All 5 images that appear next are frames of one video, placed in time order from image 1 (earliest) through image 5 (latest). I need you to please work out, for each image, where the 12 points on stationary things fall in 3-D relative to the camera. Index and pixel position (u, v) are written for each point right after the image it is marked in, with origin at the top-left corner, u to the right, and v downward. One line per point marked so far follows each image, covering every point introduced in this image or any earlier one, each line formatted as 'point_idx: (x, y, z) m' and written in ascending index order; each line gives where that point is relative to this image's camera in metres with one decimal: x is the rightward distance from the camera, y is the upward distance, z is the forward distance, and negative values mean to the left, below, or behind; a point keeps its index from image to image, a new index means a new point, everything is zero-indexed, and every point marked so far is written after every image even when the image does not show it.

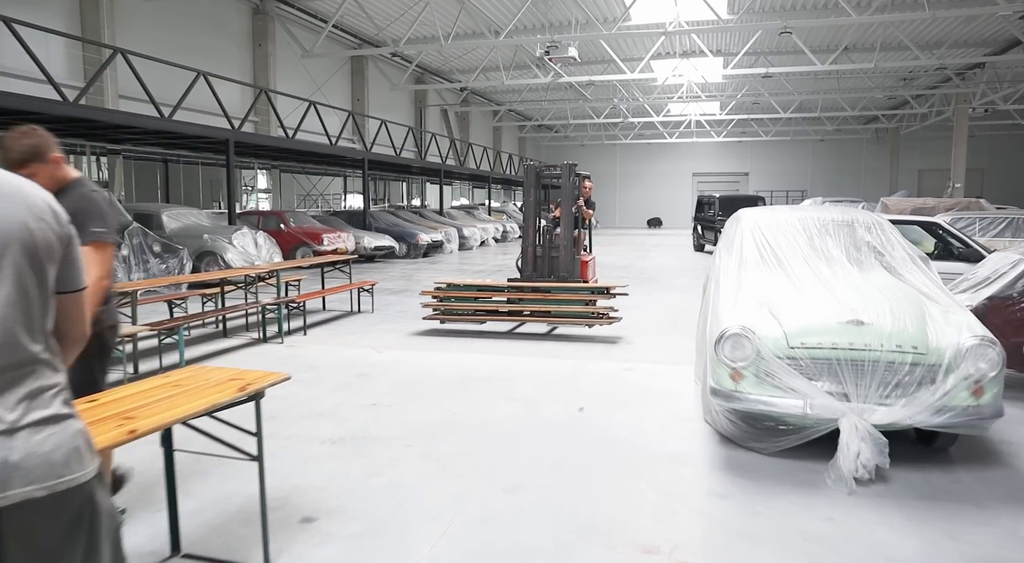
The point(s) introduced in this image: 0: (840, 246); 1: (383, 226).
0: (+2.2, +0.2, +4.3) m
1: (-3.7, +1.6, +18.3) m
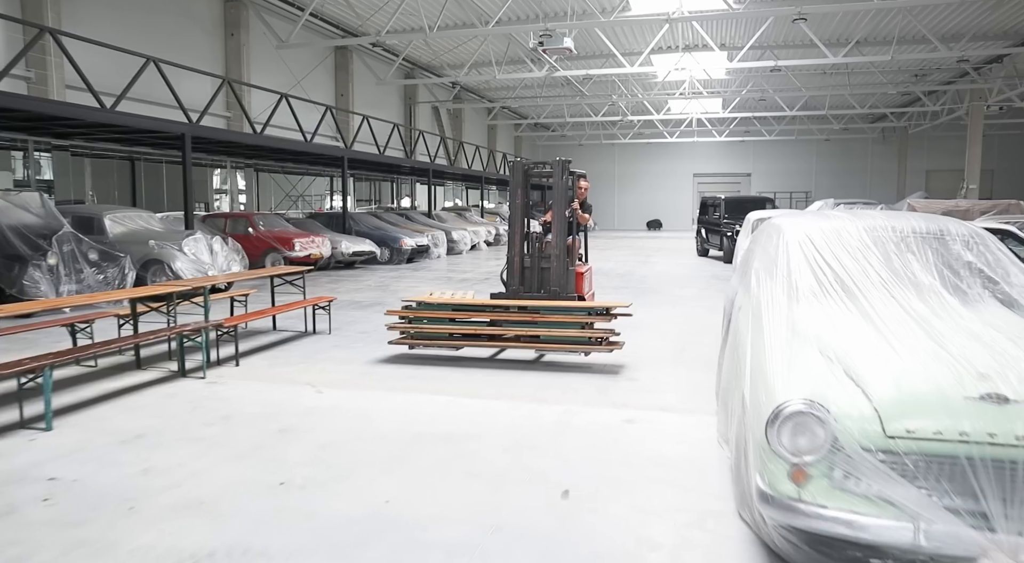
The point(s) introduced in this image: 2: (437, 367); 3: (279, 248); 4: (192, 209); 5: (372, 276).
0: (+2.0, +0.1, +3.1) m
1: (-3.9, +1.4, +17.1) m
2: (-0.8, -0.9, +6.6) m
3: (-5.0, +0.7, +13.8) m
4: (-5.8, +1.3, +11.6) m
5: (-3.1, +0.1, +14.3) m
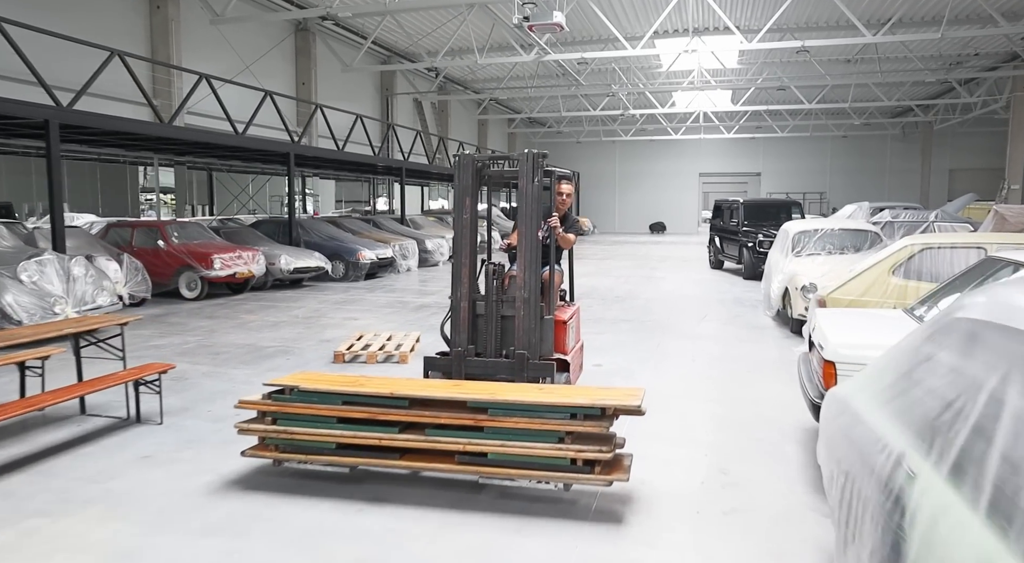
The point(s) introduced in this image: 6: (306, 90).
0: (+1.5, -0.4, +0.3) m
1: (-4.4, +0.9, +14.4) m
2: (-1.2, -1.3, +3.8) m
3: (-5.4, +0.3, +11.0) m
4: (-6.2, +0.9, +8.9) m
5: (-3.6, -0.3, +11.6) m
6: (-6.0, +5.6, +18.9) m
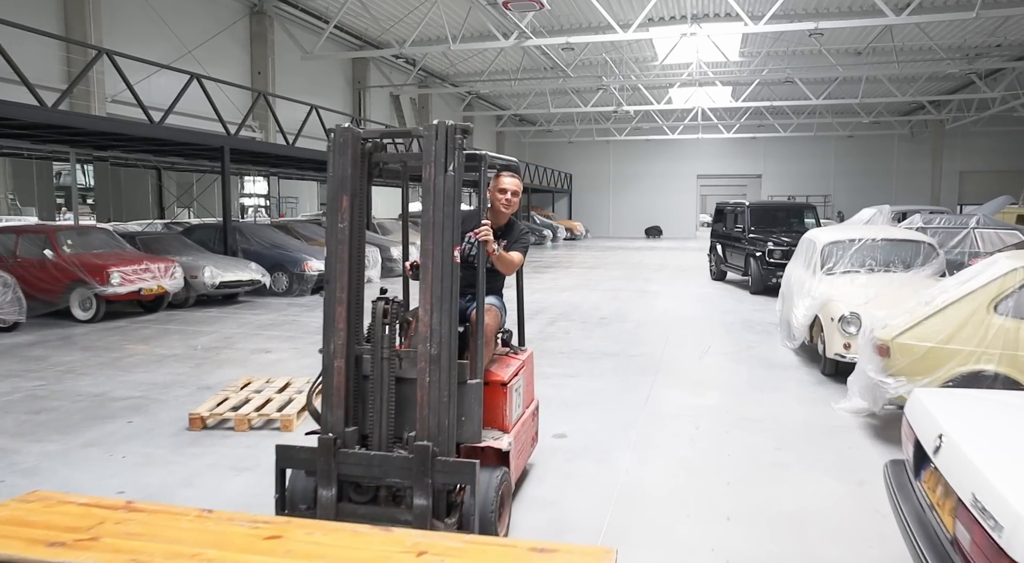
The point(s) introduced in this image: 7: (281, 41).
0: (+1.0, -0.6, -1.6) m
1: (-4.9, +0.7, +12.4) m
2: (-1.7, -1.5, +1.9) m
3: (-6.0, 0.0, +9.1) m
4: (-6.8, +0.6, +6.9) m
5: (-4.1, -0.6, +9.6) m
6: (-6.6, +5.3, +17.0) m
7: (-6.3, +6.6, +17.8) m
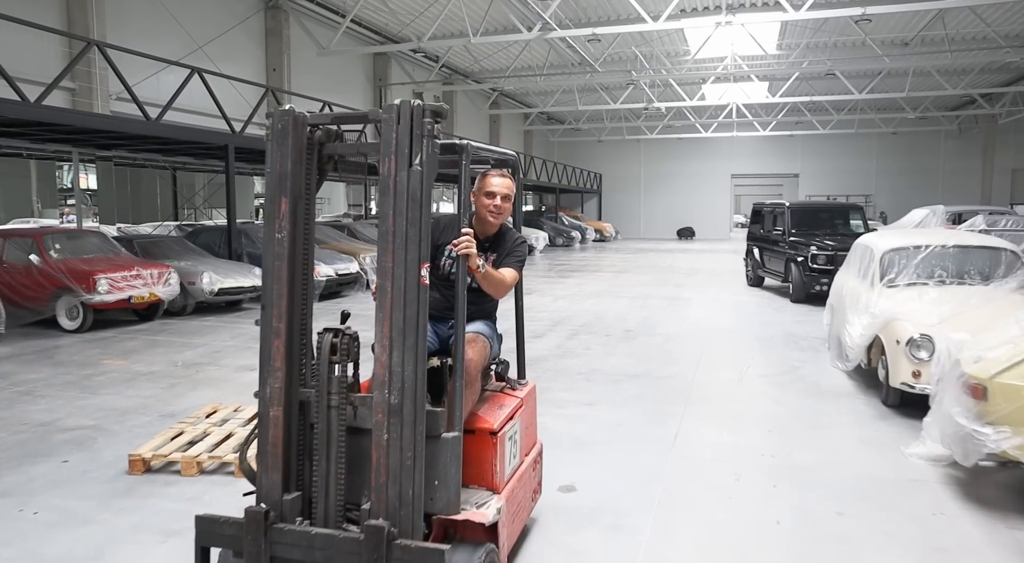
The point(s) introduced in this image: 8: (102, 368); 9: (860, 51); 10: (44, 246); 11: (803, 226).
0: (+0.7, -0.7, -2.5) m
1: (-4.6, +0.6, +11.8) m
2: (-1.9, -1.6, +1.1) m
3: (-5.8, -0.1, +8.5) m
4: (-6.7, +0.5, +6.4) m
5: (-3.9, -0.7, +8.9) m
6: (-6.0, +5.2, +16.4) m
7: (-5.7, +6.5, +17.2) m
8: (-4.3, -0.9, +6.8) m
9: (+10.6, +7.0, +19.5) m
10: (-6.4, +0.5, +8.8) m
11: (+5.6, +1.1, +12.3) m
